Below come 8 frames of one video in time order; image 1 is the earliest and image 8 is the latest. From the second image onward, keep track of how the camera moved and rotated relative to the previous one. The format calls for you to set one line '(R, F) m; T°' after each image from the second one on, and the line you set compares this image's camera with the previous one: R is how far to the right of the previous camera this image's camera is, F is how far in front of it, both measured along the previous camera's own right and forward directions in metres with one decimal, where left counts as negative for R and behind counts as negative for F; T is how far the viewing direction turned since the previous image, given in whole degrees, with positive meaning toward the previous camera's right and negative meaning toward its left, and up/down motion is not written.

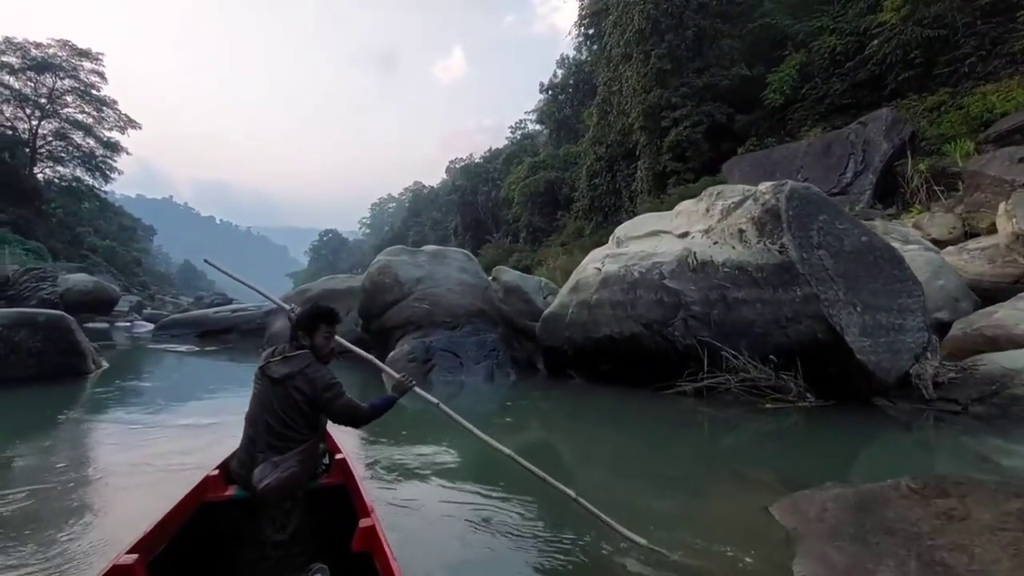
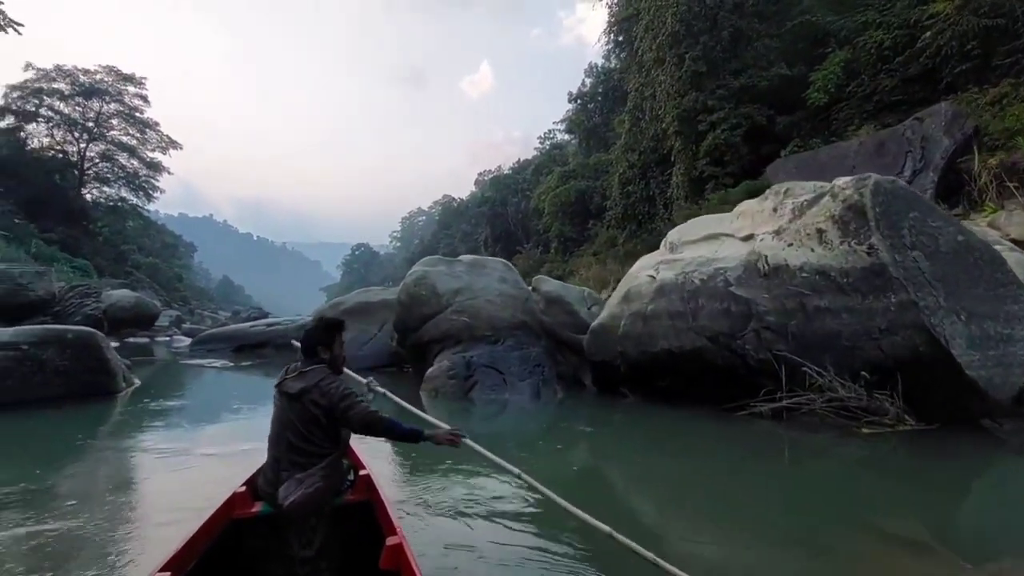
(-0.2, +0.4) m; -3°
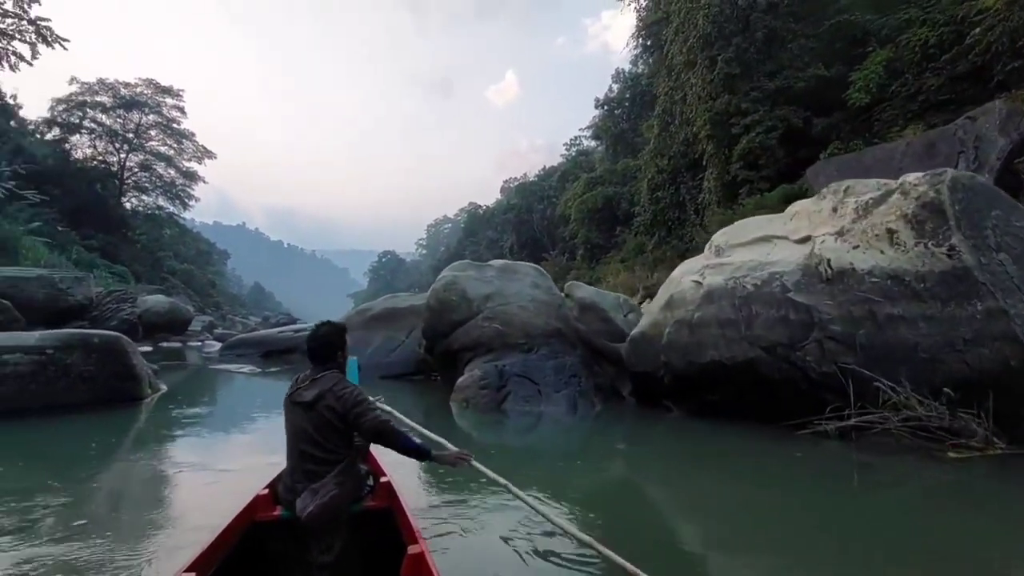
(-0.1, +0.2) m; -3°
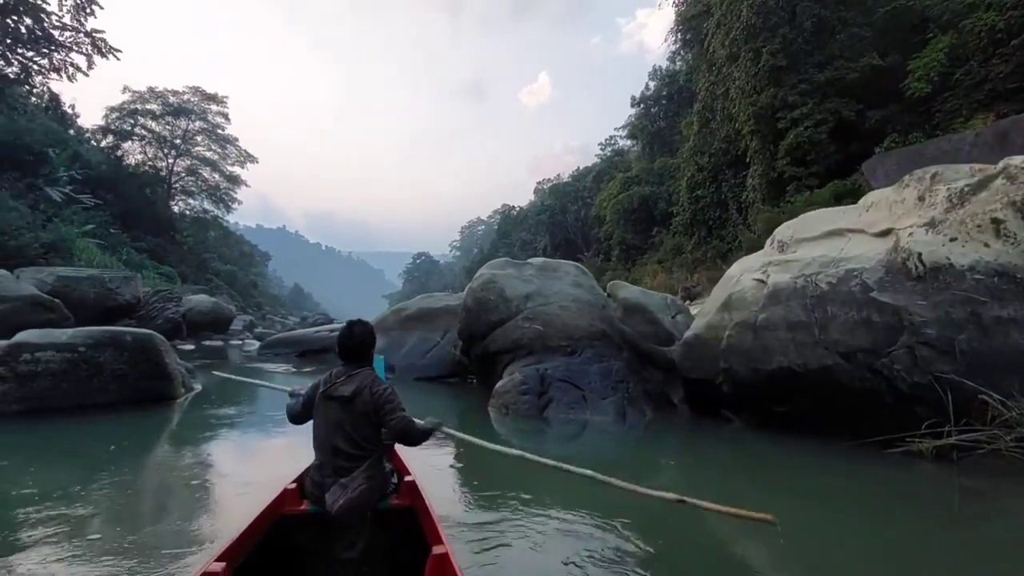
(-0.1, +0.3) m; -4°
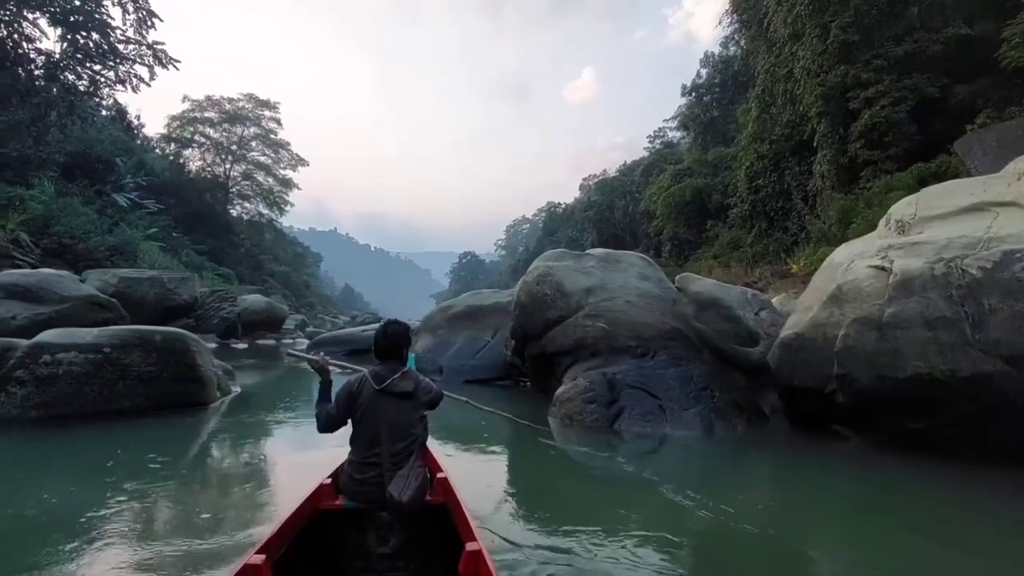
(-0.1, +0.5) m; -5°
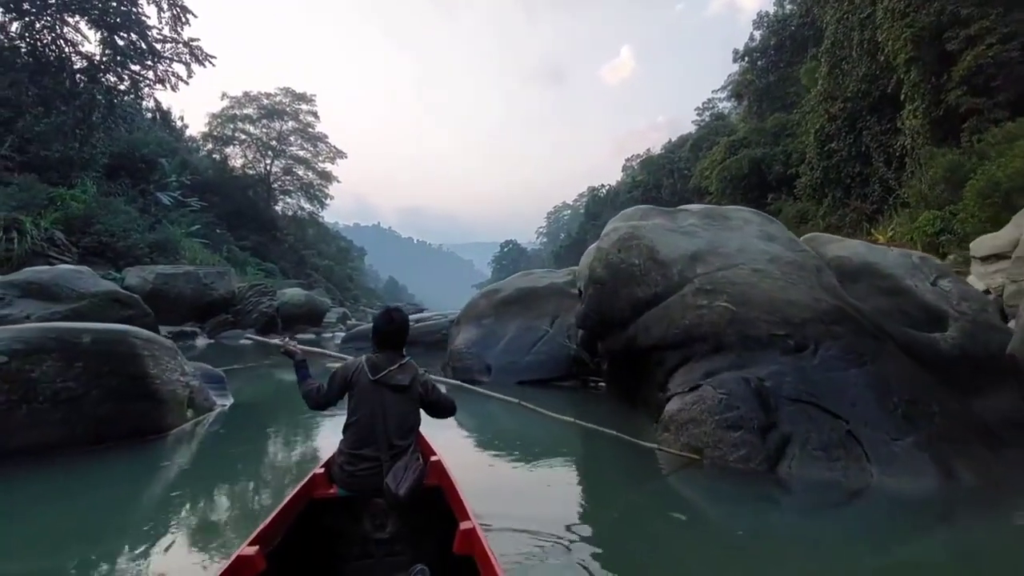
(-0.2, +1.2) m; -5°
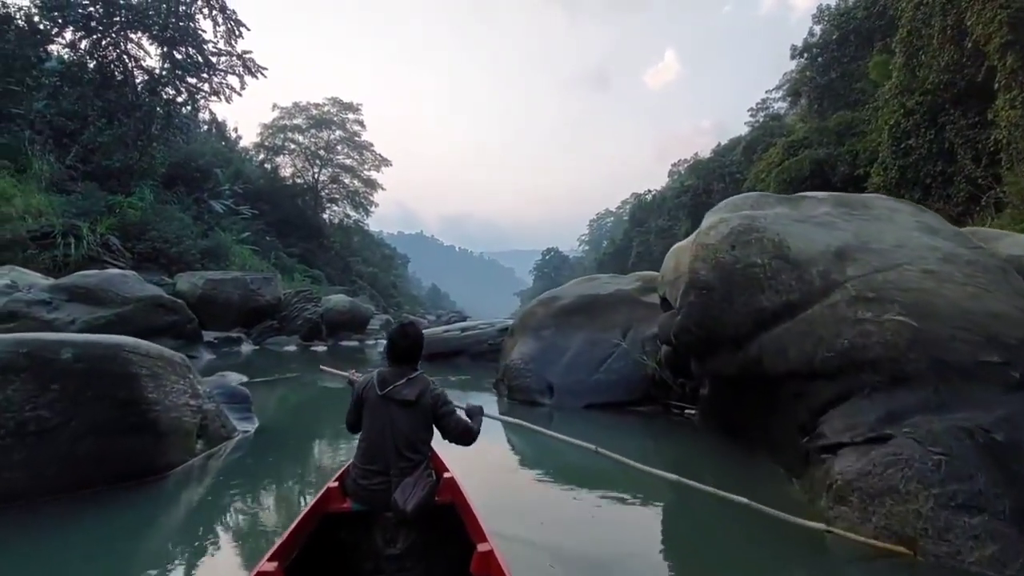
(-0.2, +0.6) m; -5°
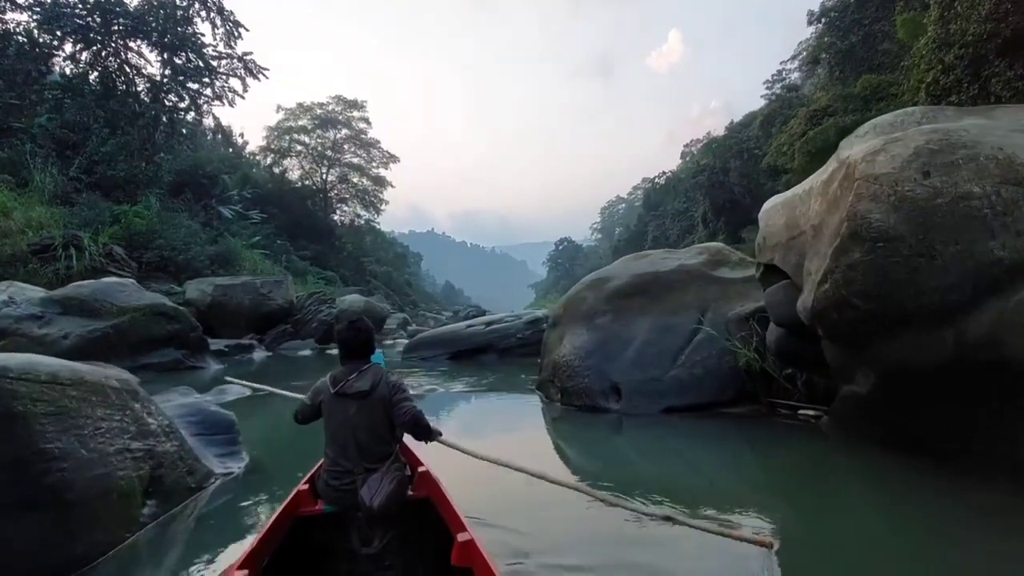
(-0.2, +0.8) m; -2°
